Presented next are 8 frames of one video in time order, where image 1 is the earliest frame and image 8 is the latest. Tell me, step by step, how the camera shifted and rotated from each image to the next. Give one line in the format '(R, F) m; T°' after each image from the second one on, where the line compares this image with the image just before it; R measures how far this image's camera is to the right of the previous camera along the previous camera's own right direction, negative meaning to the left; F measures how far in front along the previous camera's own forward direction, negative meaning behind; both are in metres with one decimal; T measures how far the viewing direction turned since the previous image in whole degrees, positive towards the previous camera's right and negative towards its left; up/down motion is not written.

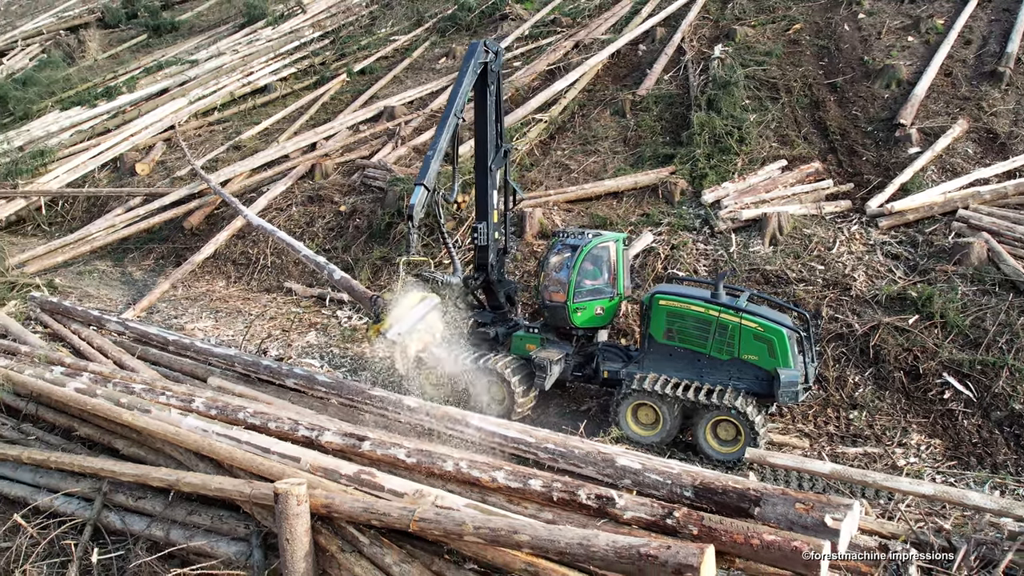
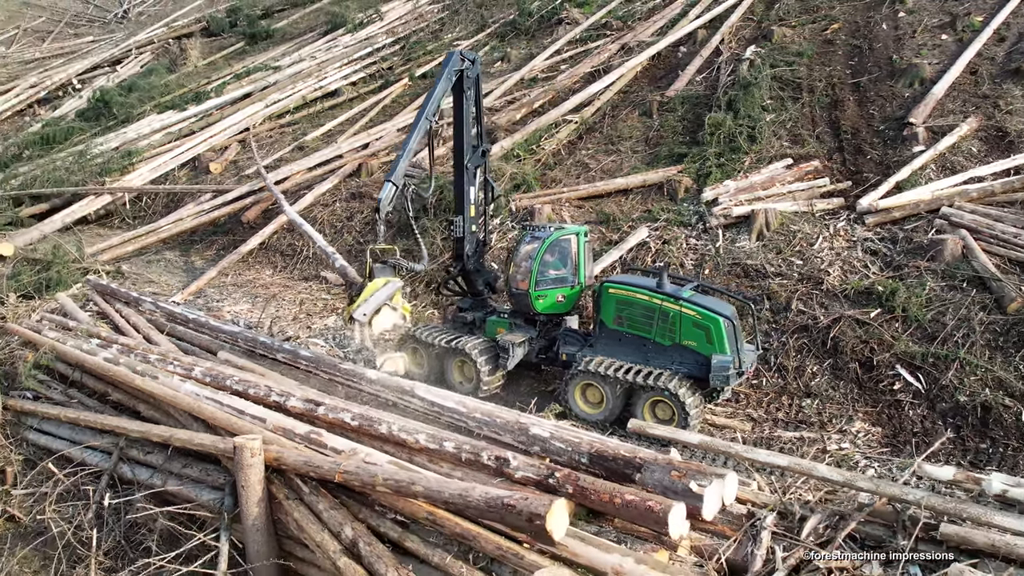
(+1.1, -0.5) m; -7°
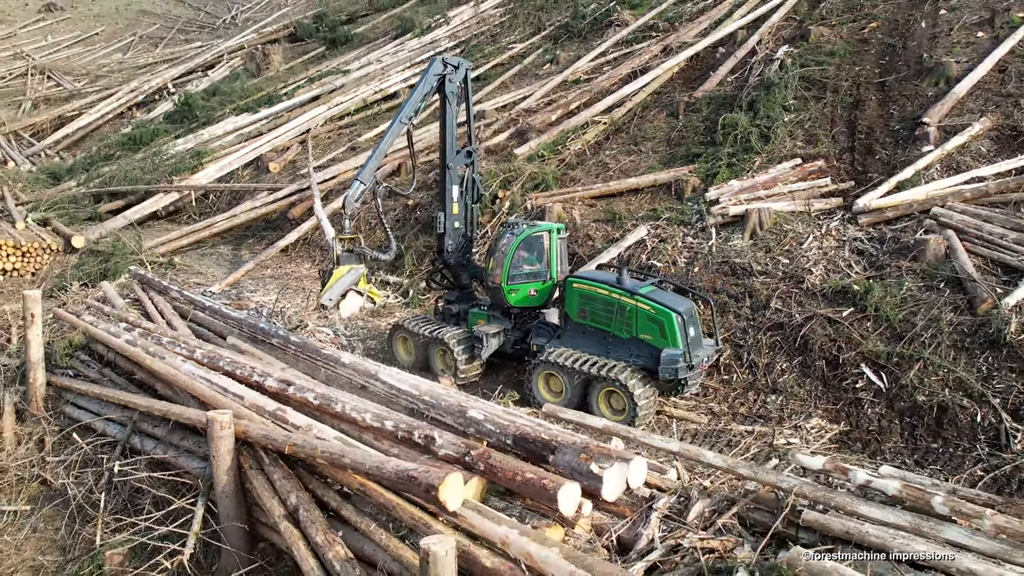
(+1.1, -0.3) m; -7°
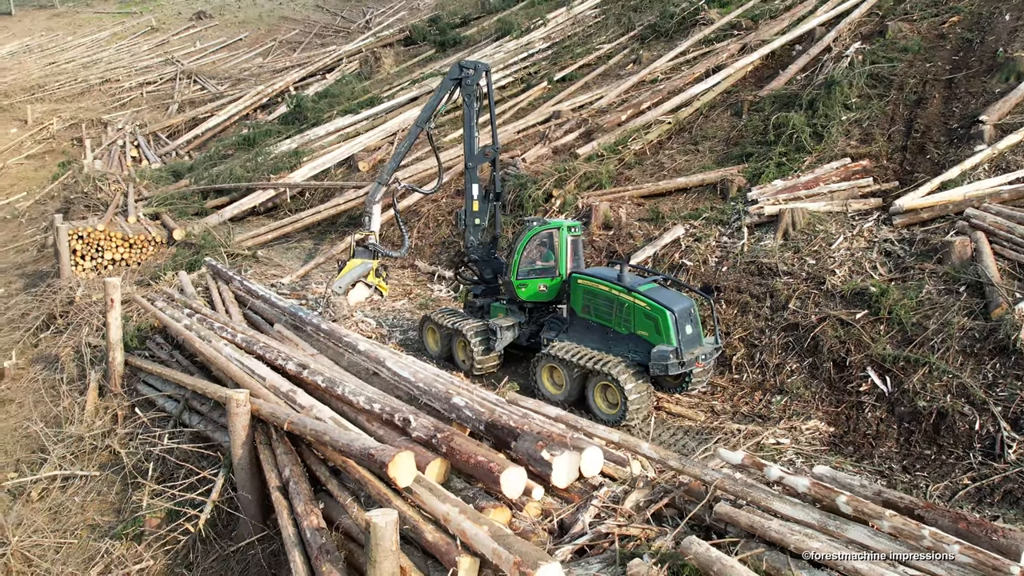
(+1.0, -0.2) m; -9°
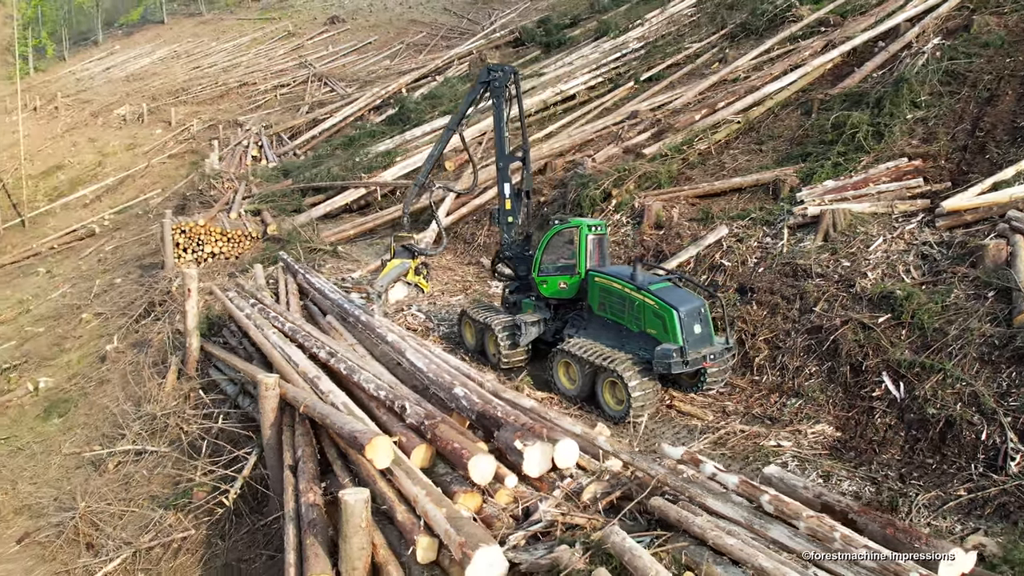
(+0.9, -0.1) m; -8°
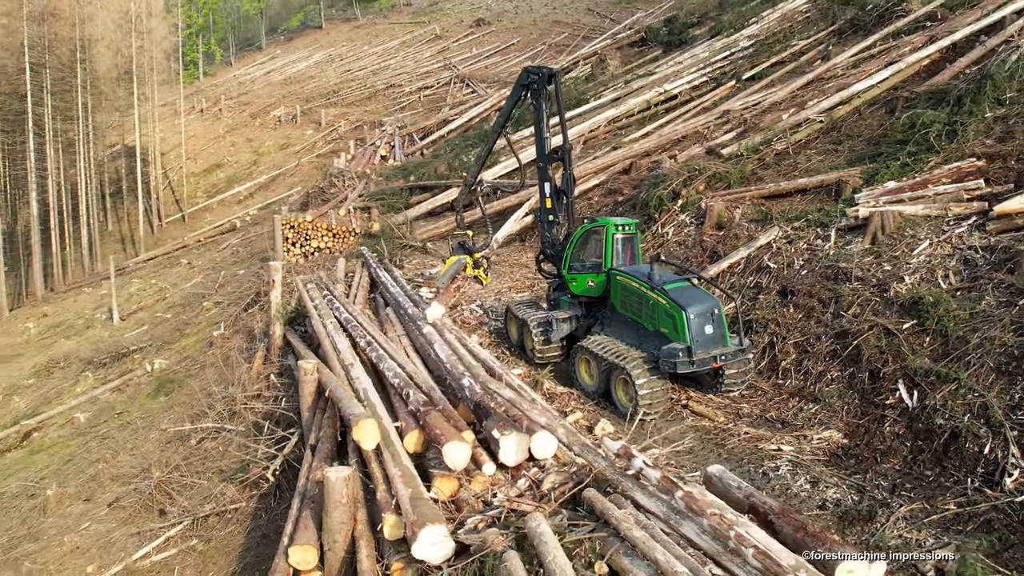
(+1.1, -0.1) m; -9°
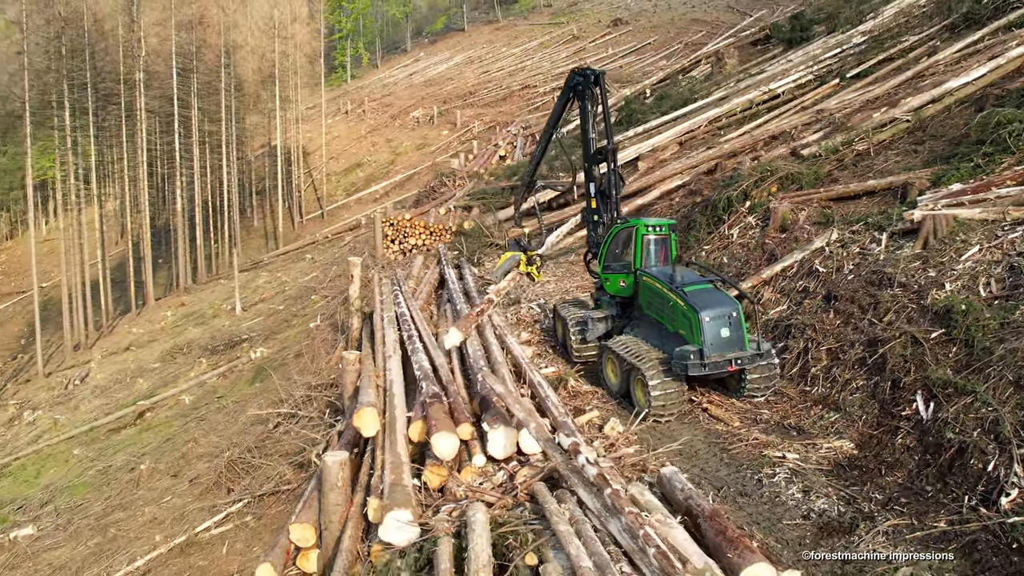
(+1.0, -0.1) m; -9°
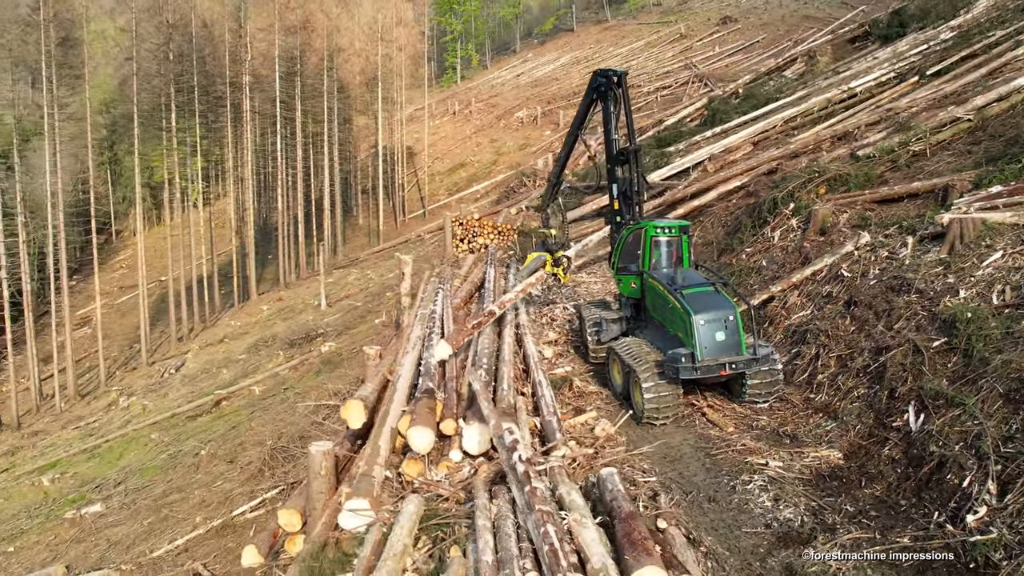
(+0.9, 0.0) m; -7°
